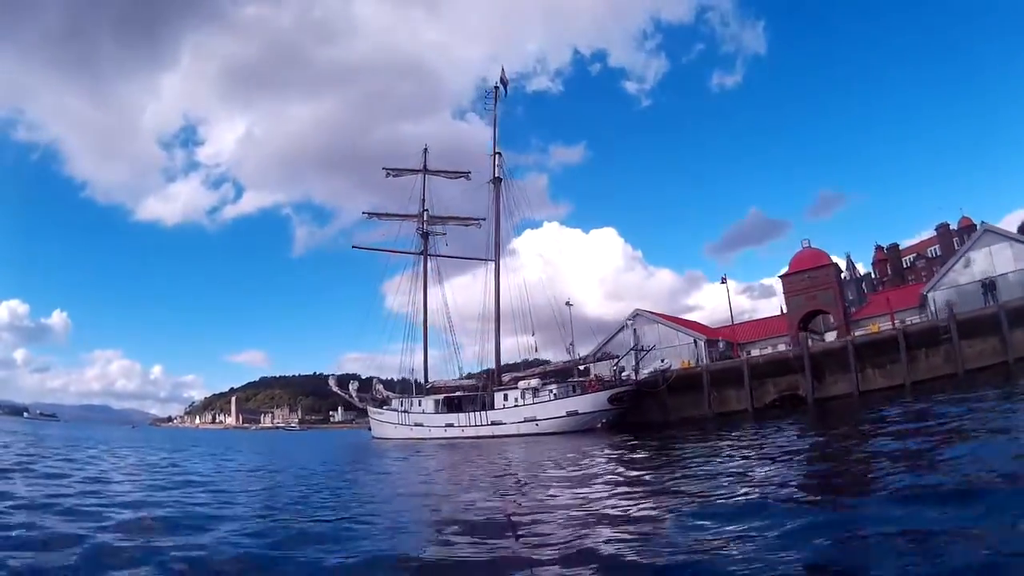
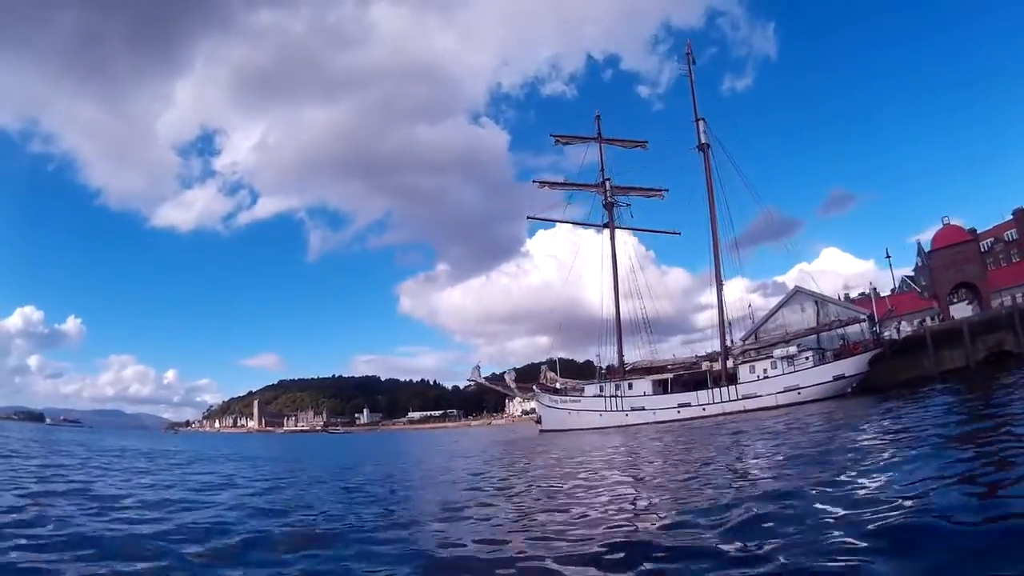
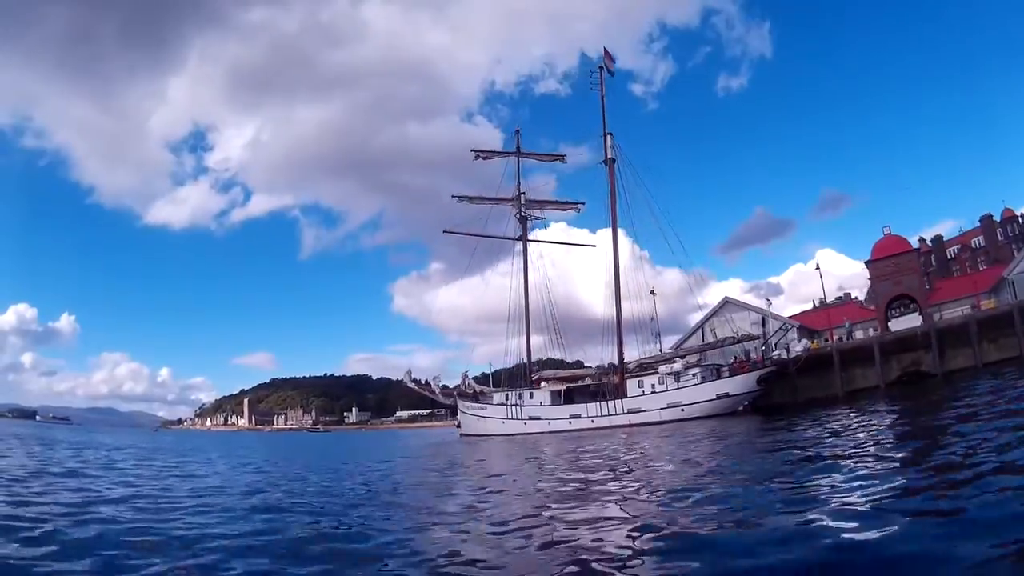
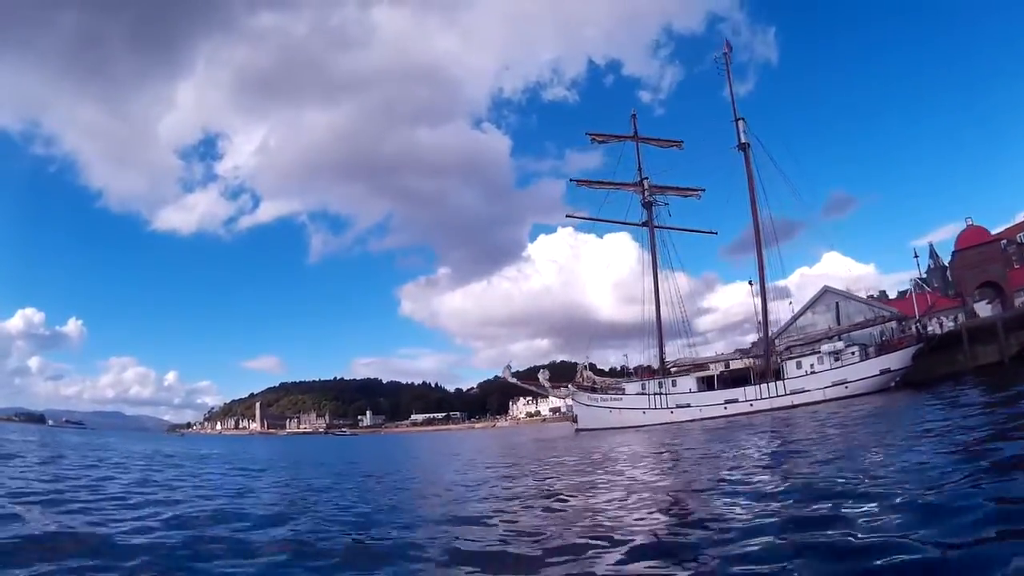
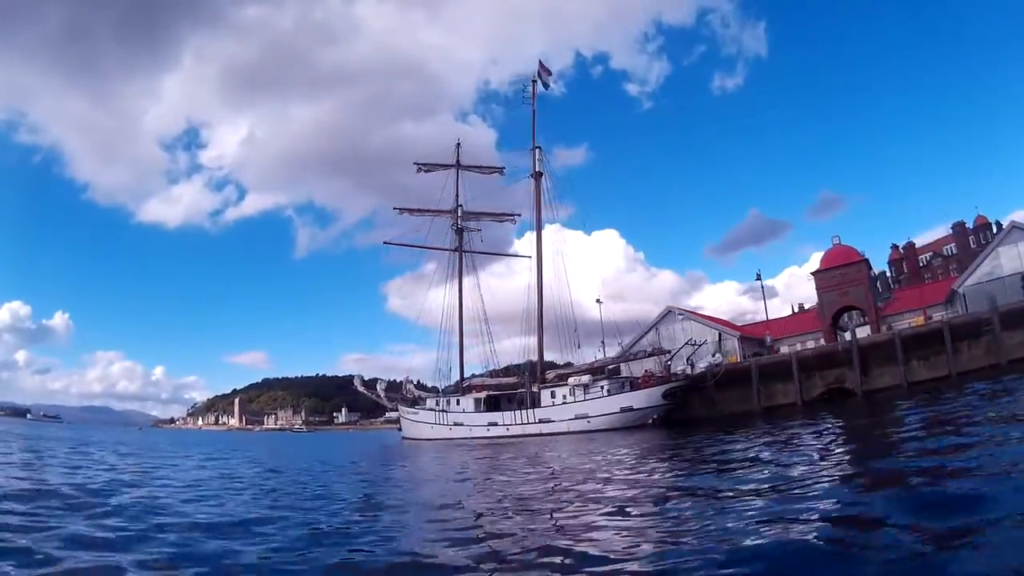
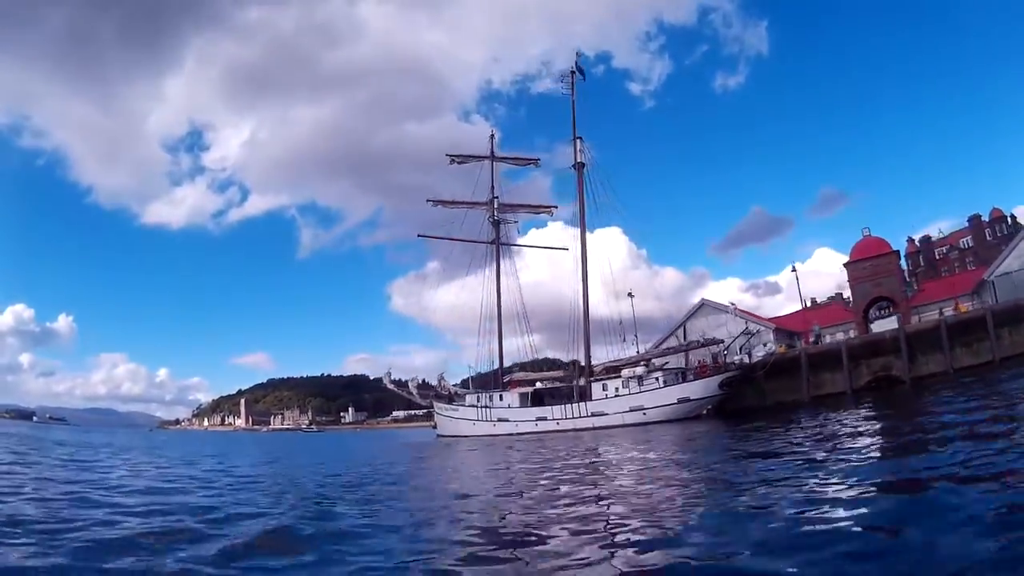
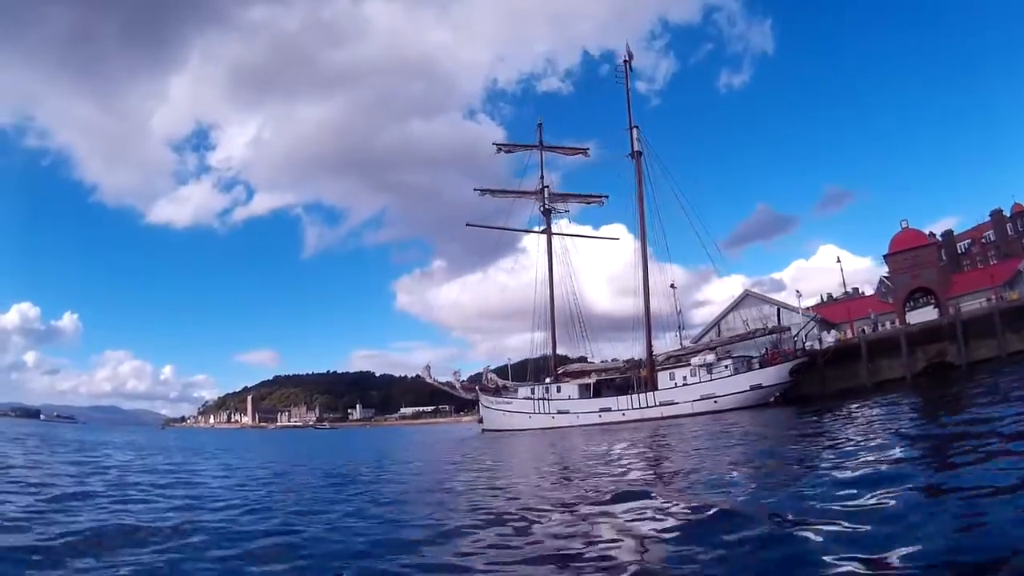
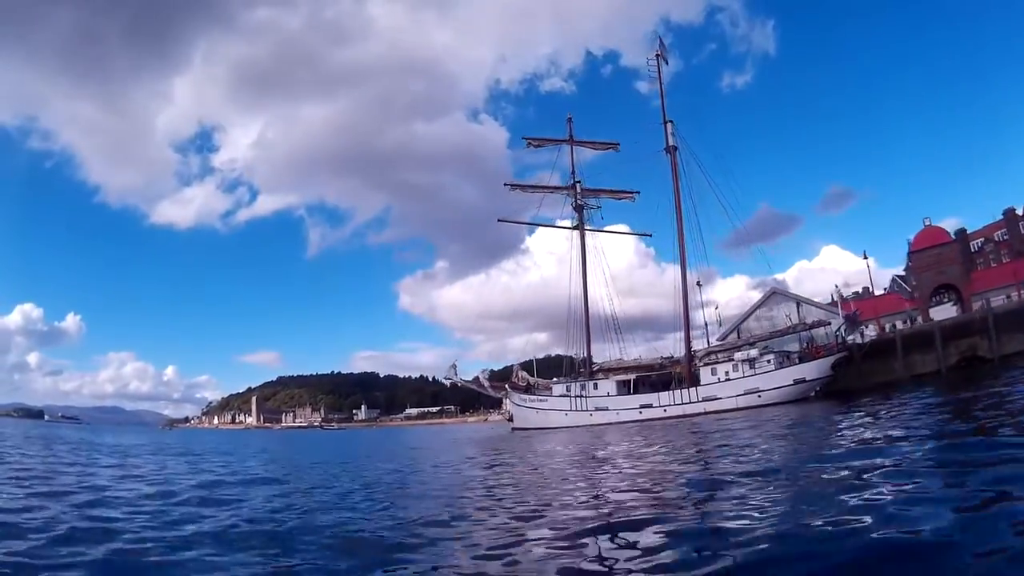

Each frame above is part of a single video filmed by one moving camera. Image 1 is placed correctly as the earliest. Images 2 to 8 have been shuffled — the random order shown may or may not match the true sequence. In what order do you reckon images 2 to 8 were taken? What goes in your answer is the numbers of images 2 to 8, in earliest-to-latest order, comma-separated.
5, 6, 3, 7, 8, 2, 4
